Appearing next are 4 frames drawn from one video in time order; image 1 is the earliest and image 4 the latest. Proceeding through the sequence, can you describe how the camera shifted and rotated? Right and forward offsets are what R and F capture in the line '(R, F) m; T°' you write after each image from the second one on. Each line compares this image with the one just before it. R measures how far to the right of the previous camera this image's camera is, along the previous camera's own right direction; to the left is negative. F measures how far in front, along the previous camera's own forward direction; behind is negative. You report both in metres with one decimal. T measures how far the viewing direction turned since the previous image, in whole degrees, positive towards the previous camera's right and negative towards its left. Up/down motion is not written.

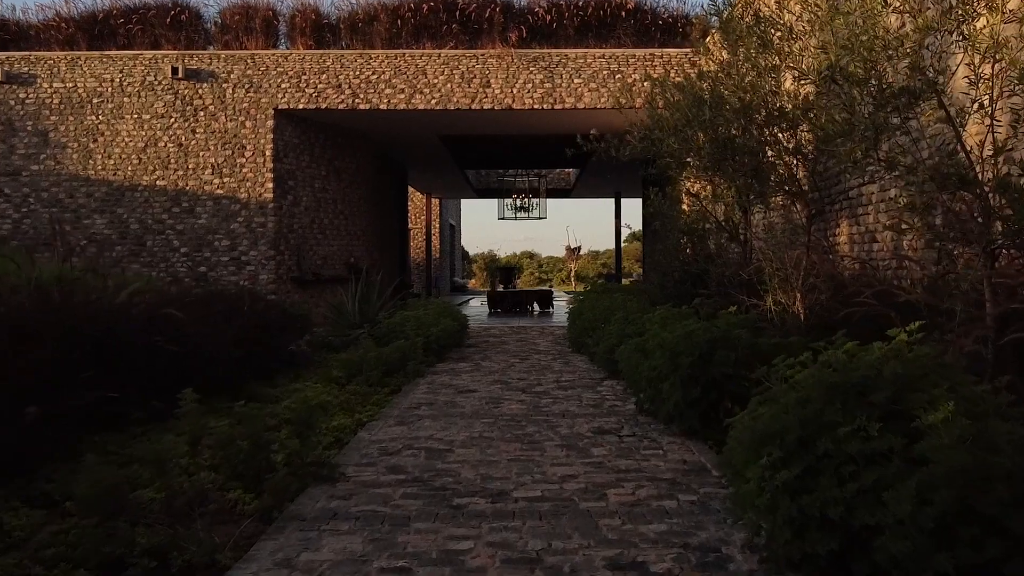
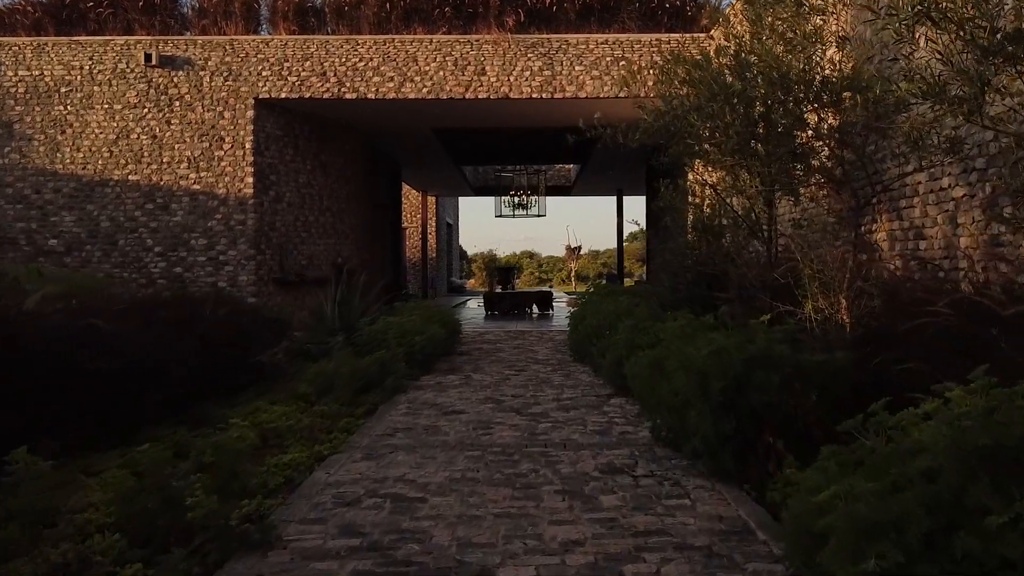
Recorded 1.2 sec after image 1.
(0.0, +0.8) m; 0°
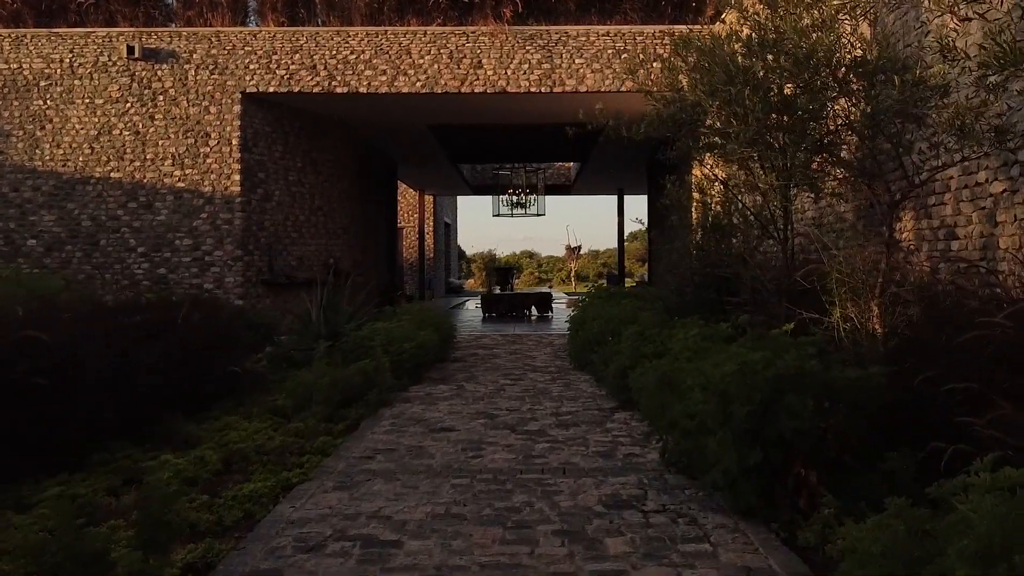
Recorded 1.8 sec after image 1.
(0.0, +0.4) m; 0°
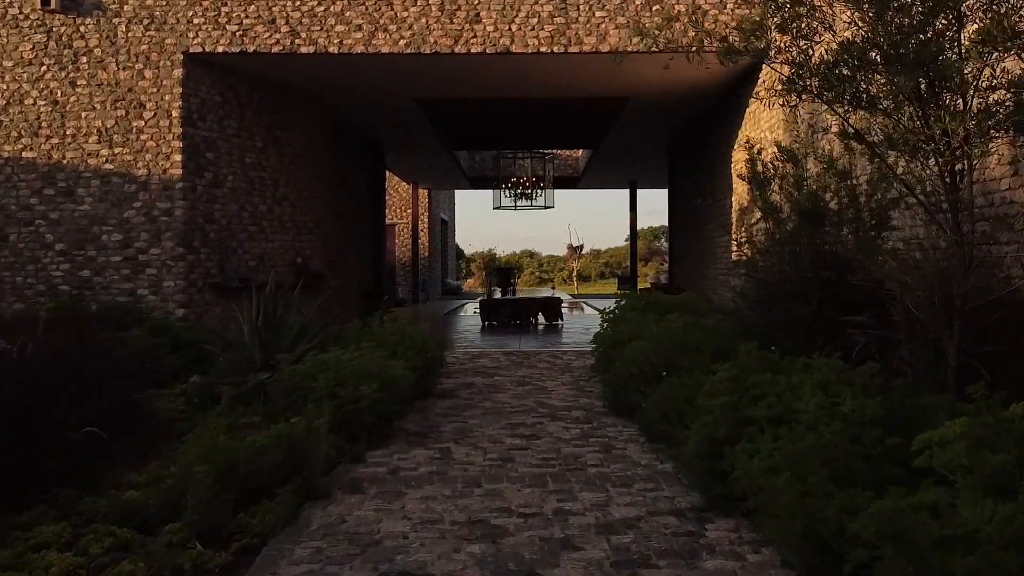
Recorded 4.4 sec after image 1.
(0.0, +2.0) m; 0°
